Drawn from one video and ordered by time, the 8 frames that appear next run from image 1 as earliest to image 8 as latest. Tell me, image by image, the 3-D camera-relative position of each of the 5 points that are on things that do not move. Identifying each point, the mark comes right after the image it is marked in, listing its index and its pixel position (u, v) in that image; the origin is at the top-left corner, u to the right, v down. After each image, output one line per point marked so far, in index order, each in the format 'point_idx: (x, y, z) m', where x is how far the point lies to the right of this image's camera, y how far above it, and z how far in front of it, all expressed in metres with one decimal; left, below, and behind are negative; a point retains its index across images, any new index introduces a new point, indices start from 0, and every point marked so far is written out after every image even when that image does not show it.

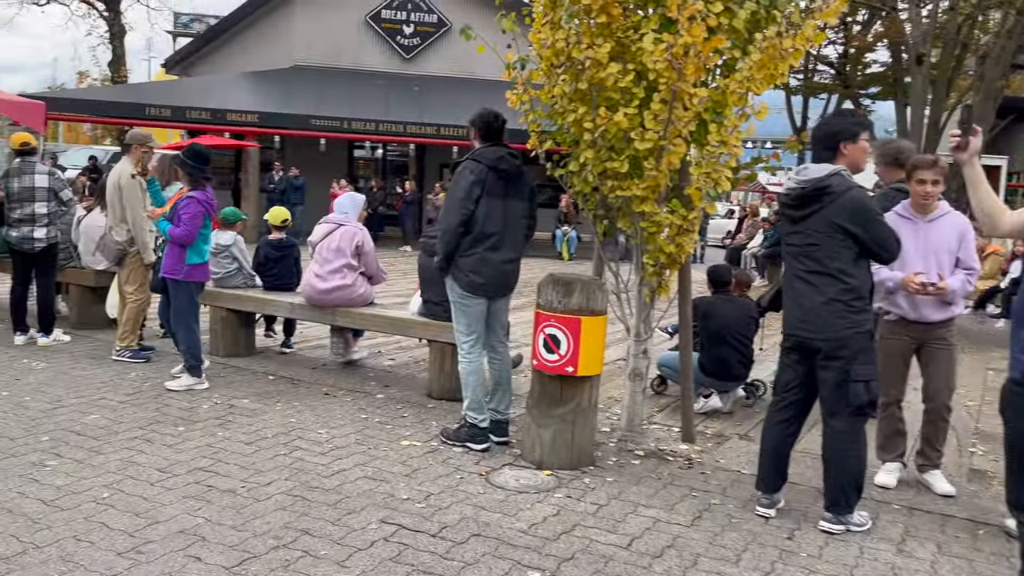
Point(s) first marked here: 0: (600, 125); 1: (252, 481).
0: (+0.5, +1.0, +4.7) m
1: (-1.3, -1.0, +4.1) m
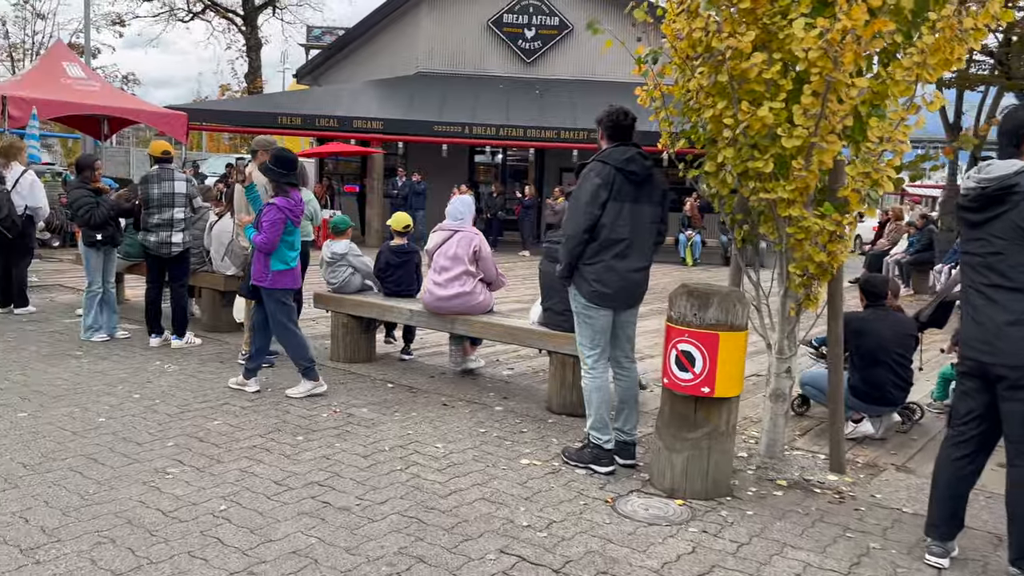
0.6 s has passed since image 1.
0: (+1.2, +0.9, +4.3) m
1: (-0.7, -1.0, +4.0) m
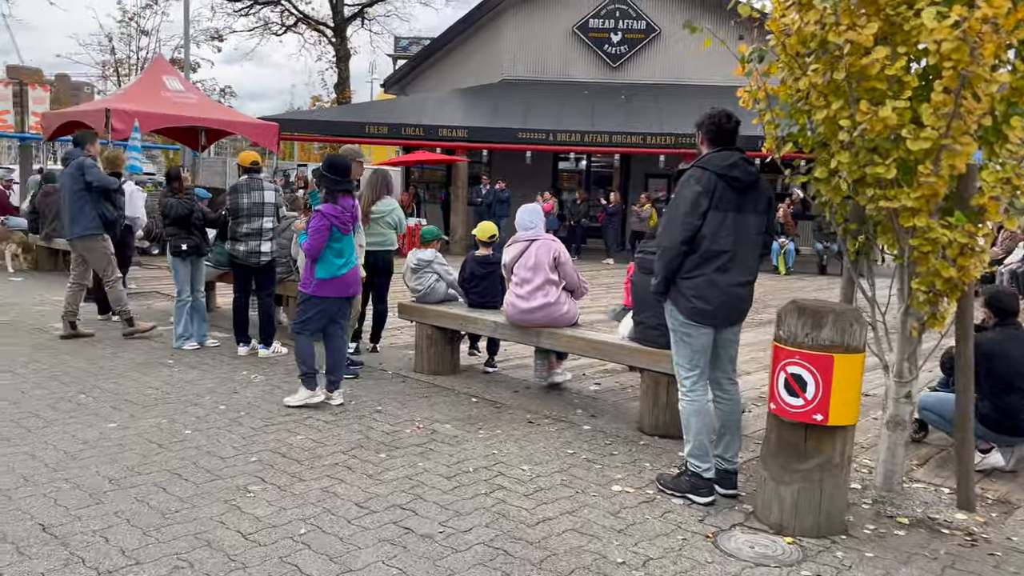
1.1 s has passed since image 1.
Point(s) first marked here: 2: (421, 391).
0: (+1.7, +0.8, +3.9) m
1: (-0.3, -1.1, +3.8) m
2: (-0.7, -0.8, +6.4) m
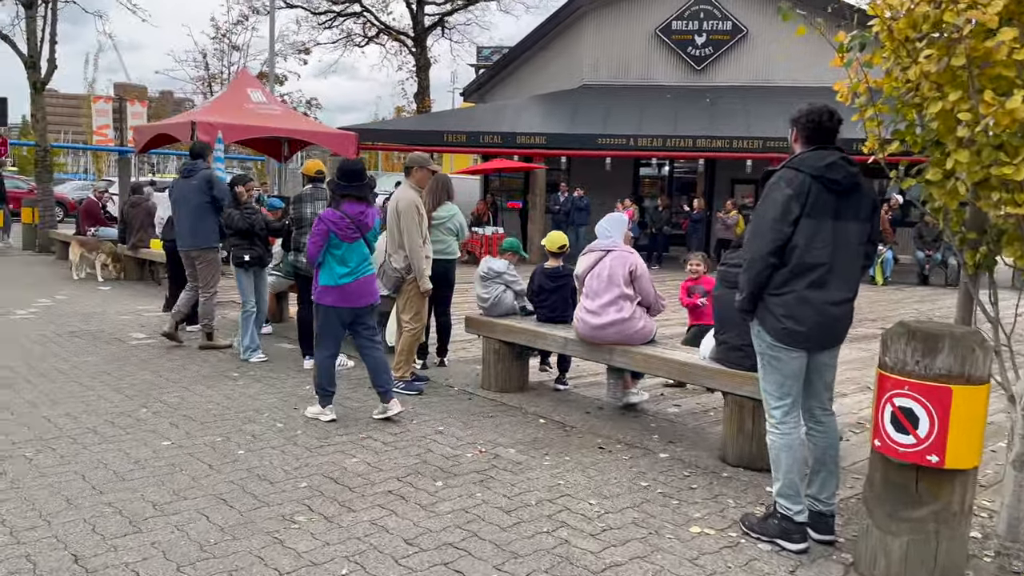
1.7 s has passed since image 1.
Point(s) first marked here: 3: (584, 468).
0: (+2.0, +0.7, +3.4) m
1: (0.0, -1.2, +3.4) m
2: (-0.2, -0.9, +6.1) m
3: (+0.4, -1.1, +4.8) m
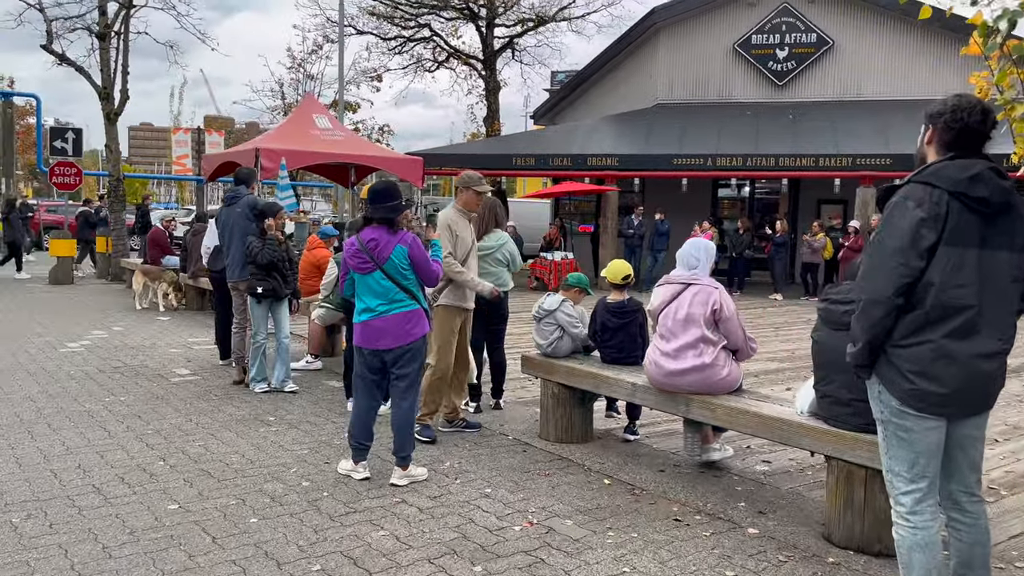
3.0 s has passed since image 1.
0: (+2.1, +0.6, +2.5) m
1: (+0.1, -1.3, +2.6) m
2: (+0.2, -1.2, +5.3) m
3: (+0.7, -1.3, +4.0) m
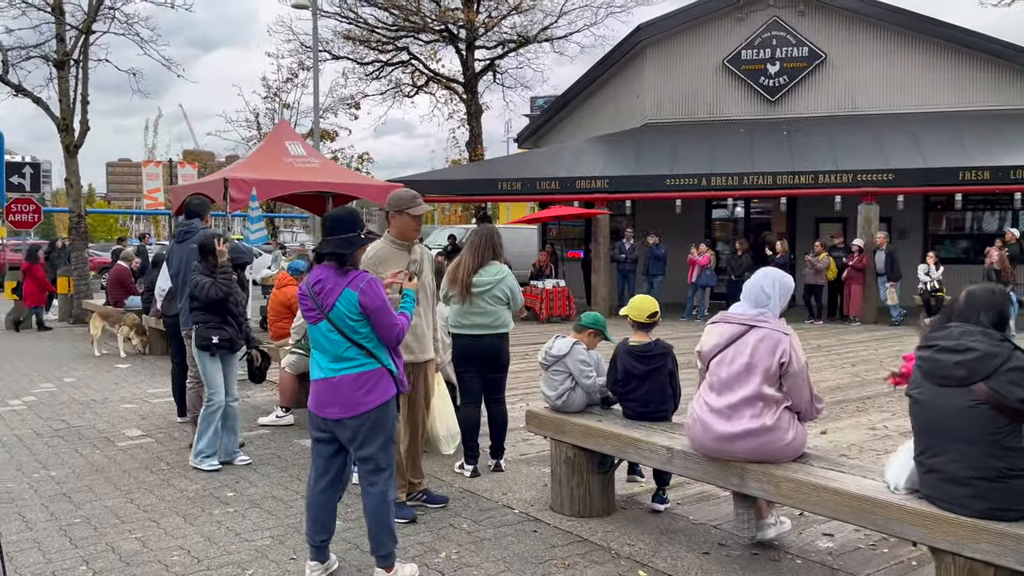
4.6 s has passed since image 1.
0: (+2.1, +0.5, +1.6) m
1: (+0.2, -1.5, +1.6) m
2: (+0.3, -1.4, +4.3) m
3: (+0.8, -1.5, +3.0) m
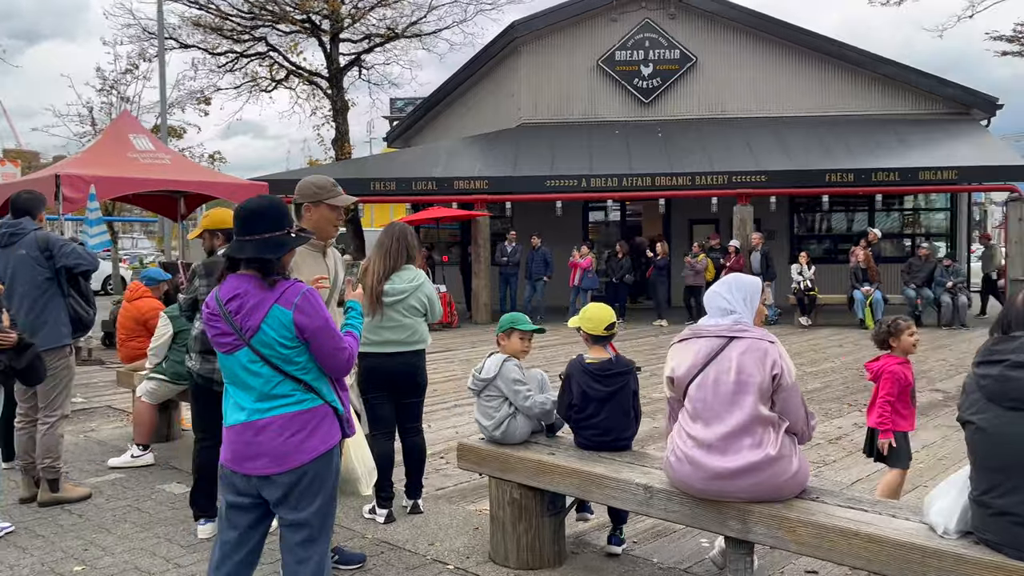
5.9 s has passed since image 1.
0: (+2.3, +0.5, +1.1) m
1: (+0.5, -1.5, +0.8) m
2: (0.0, -1.4, +3.5) m
3: (+0.8, -1.5, +2.3) m
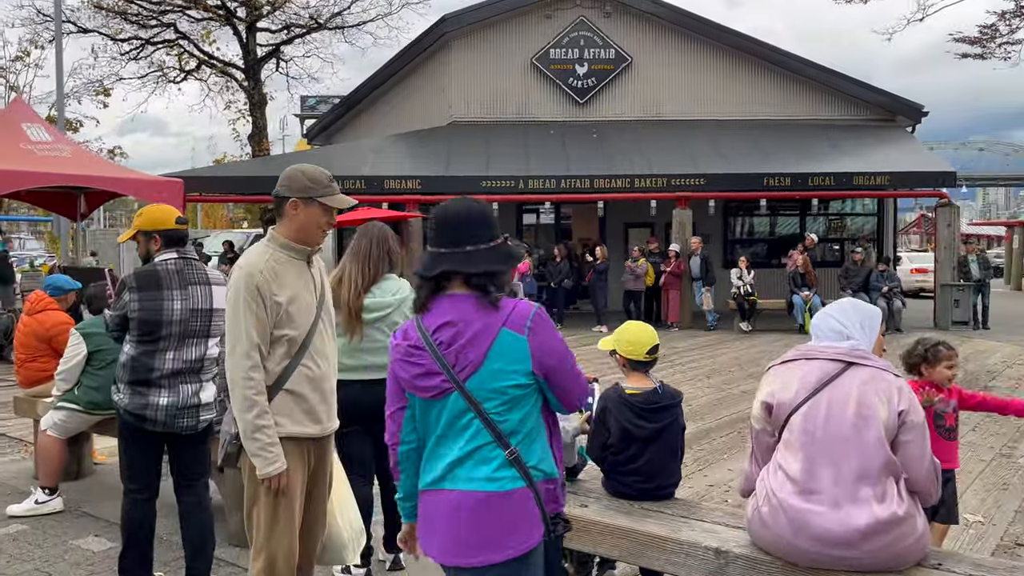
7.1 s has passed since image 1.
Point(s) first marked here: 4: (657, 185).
0: (+2.7, +0.4, +0.7) m
1: (+0.9, -1.6, +0.2) m
2: (+0.2, -1.5, +2.8) m
3: (+1.1, -1.5, +1.7) m
4: (+2.9, +2.1, +16.5) m
